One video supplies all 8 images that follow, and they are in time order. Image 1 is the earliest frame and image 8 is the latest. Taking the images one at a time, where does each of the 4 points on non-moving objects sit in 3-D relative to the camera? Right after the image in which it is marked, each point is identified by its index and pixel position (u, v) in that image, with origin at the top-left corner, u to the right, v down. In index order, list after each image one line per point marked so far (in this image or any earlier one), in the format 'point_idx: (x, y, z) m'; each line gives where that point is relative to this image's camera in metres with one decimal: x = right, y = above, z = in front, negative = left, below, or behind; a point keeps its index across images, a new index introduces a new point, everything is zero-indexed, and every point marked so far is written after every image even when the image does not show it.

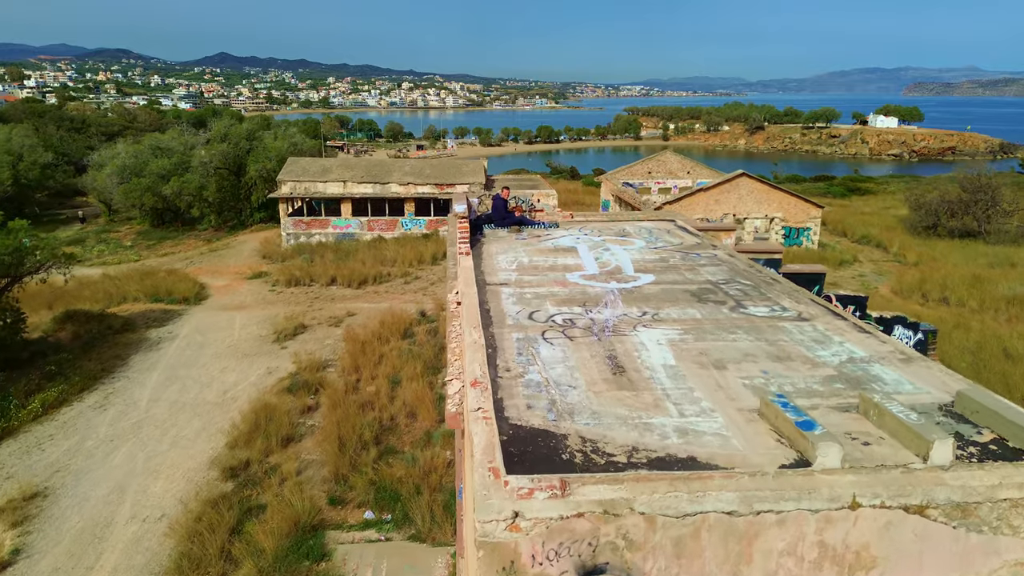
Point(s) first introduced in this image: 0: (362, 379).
0: (-2.3, -1.4, +10.9) m
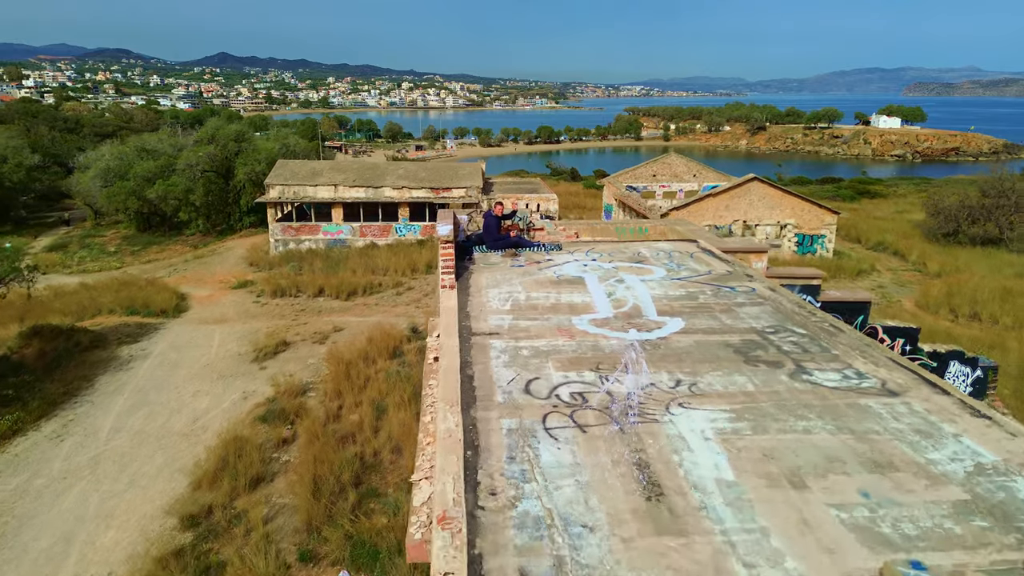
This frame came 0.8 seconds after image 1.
0: (-2.4, -1.7, +10.0) m
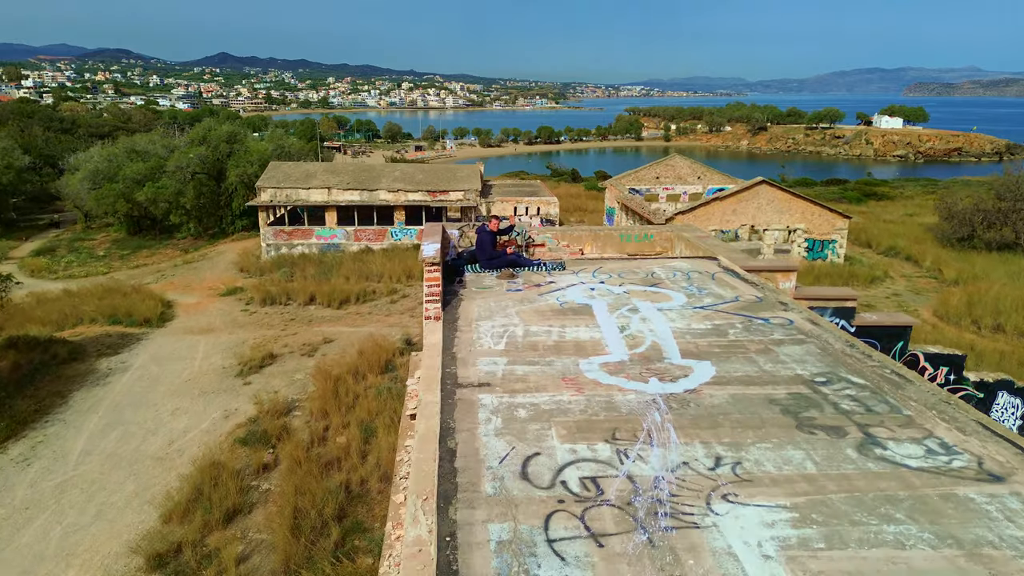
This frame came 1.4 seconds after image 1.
0: (-2.4, -1.9, +9.3) m
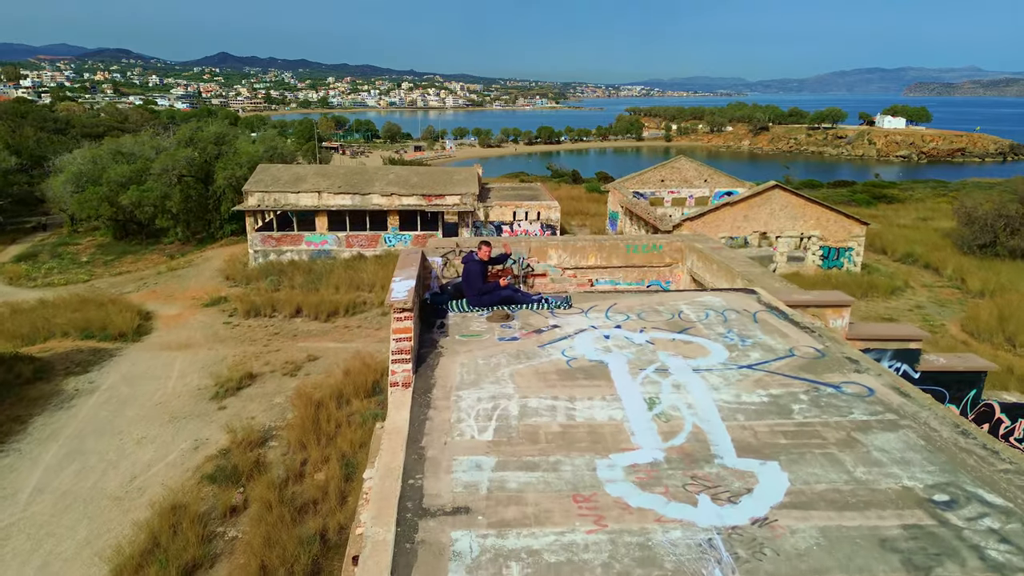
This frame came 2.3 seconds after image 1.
0: (-2.4, -2.1, +8.4) m
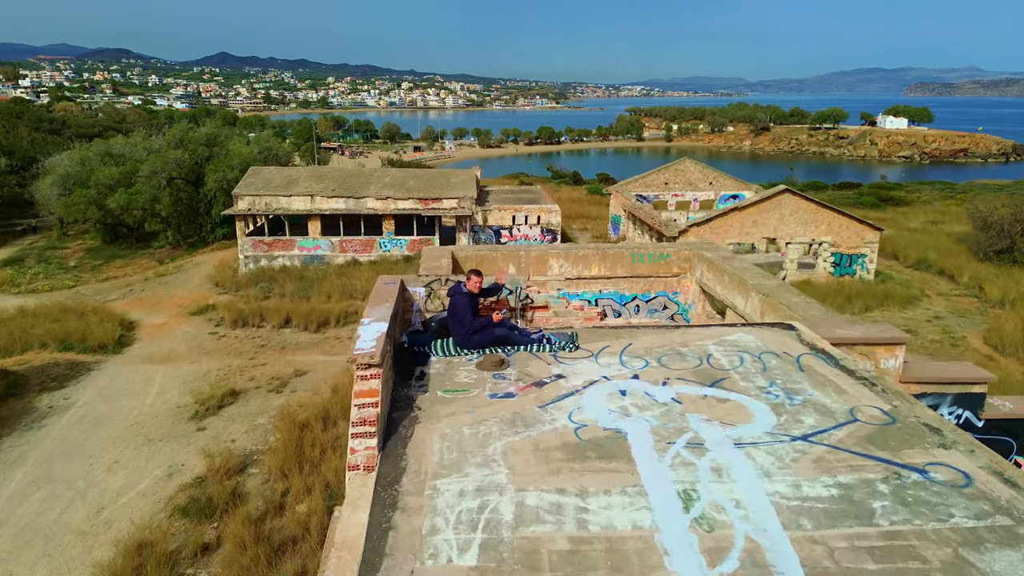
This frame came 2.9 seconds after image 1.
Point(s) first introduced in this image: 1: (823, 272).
0: (-2.5, -2.3, +7.8) m
1: (+7.0, +0.4, +15.8) m
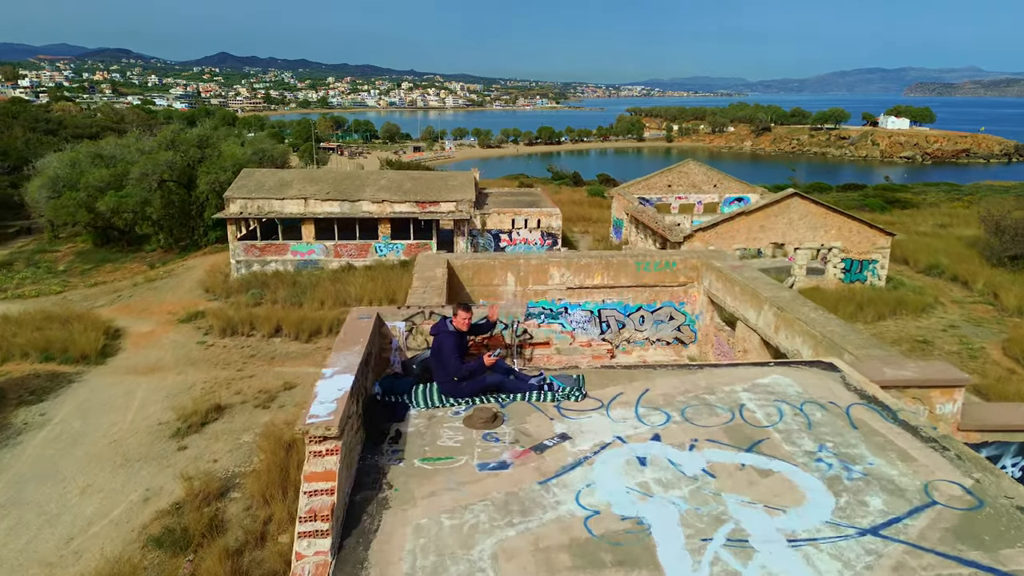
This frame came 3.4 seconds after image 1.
0: (-2.5, -2.4, +7.3) m
1: (+7.0, +0.2, +15.3) m
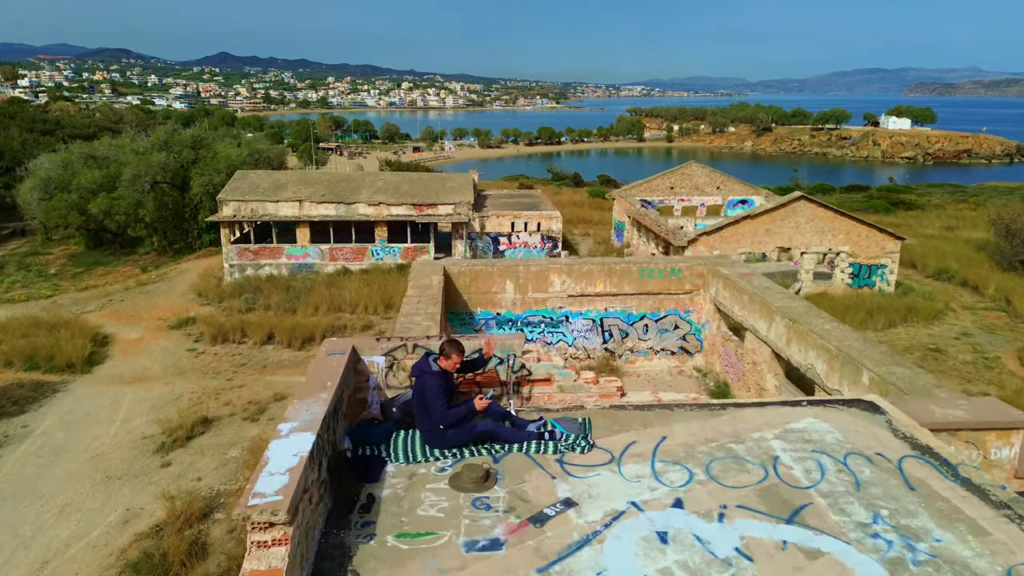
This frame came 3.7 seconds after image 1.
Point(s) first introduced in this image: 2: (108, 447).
0: (-2.5, -2.6, +6.9) m
1: (+7.0, +0.1, +14.9) m
2: (-5.5, -2.1, +9.5) m
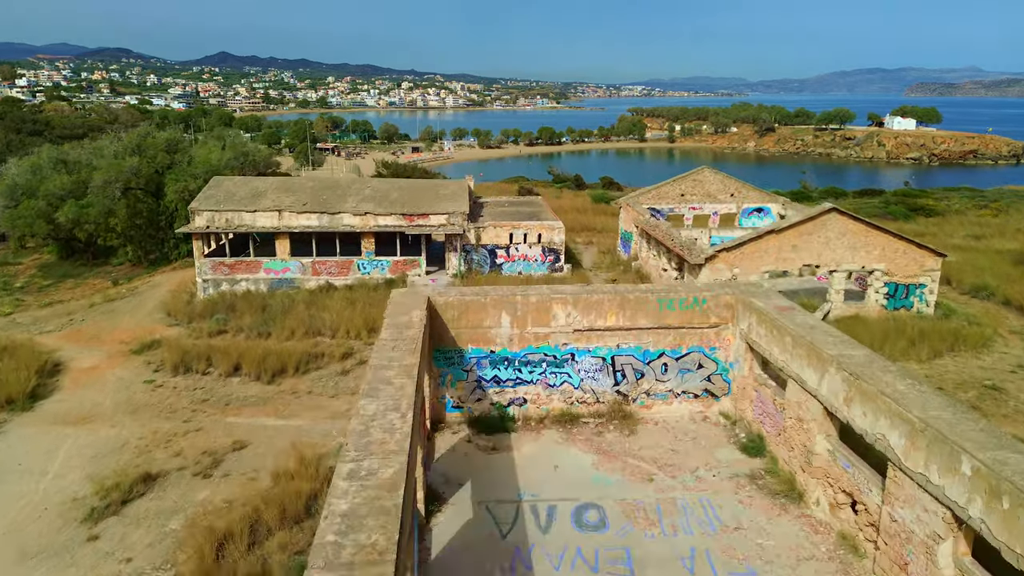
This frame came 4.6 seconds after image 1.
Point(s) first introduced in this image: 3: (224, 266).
0: (-2.5, -3.0, +5.4) m
1: (+6.9, -0.3, +13.4) m
2: (-5.5, -2.5, +8.0) m
3: (-6.7, +0.5, +16.2) m
